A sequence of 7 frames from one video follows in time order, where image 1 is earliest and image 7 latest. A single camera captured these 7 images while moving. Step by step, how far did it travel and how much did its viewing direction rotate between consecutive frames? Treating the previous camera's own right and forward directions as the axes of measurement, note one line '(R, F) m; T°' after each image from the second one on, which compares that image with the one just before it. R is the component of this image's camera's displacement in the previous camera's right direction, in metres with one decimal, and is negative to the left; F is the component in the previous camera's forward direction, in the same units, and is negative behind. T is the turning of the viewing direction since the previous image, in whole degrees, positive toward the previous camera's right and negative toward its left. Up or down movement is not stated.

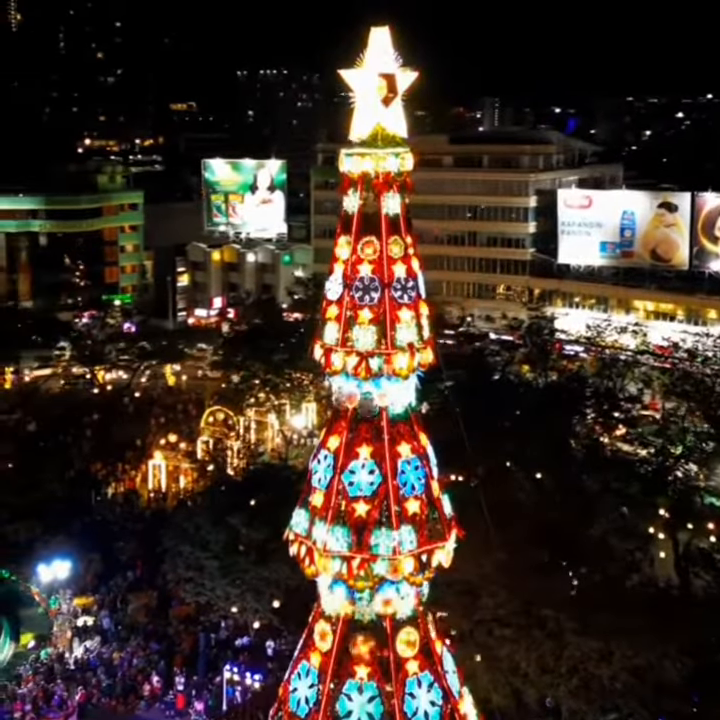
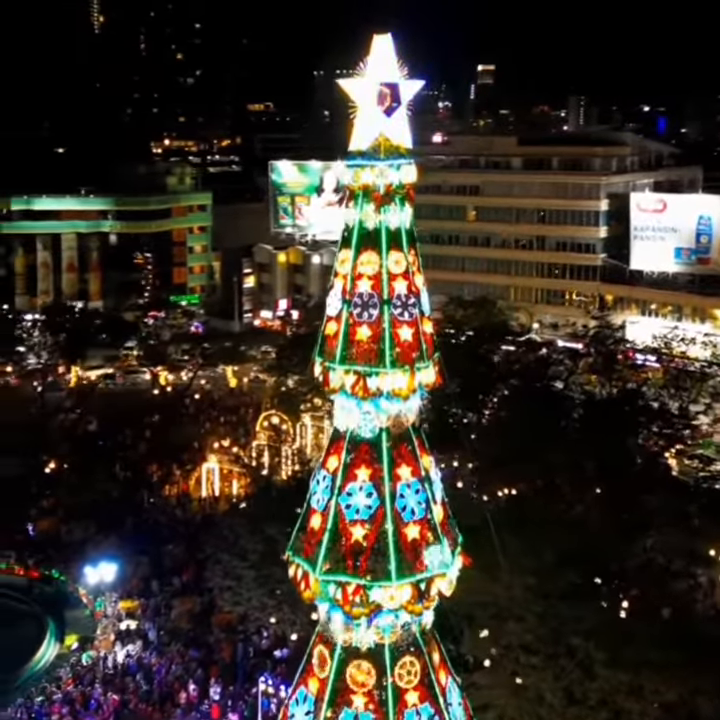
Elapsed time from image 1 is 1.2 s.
(+1.3, +0.6) m; -5°
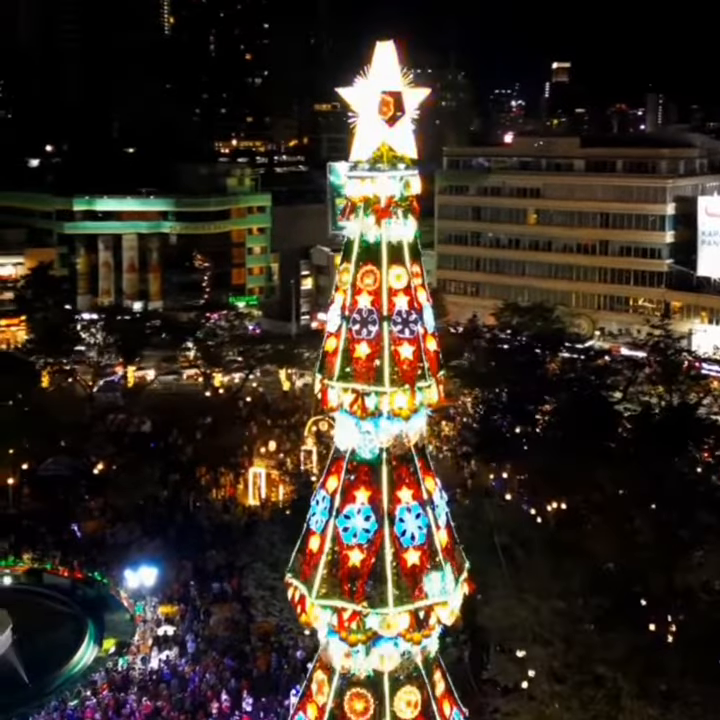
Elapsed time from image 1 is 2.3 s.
(+1.1, +0.5) m; -5°
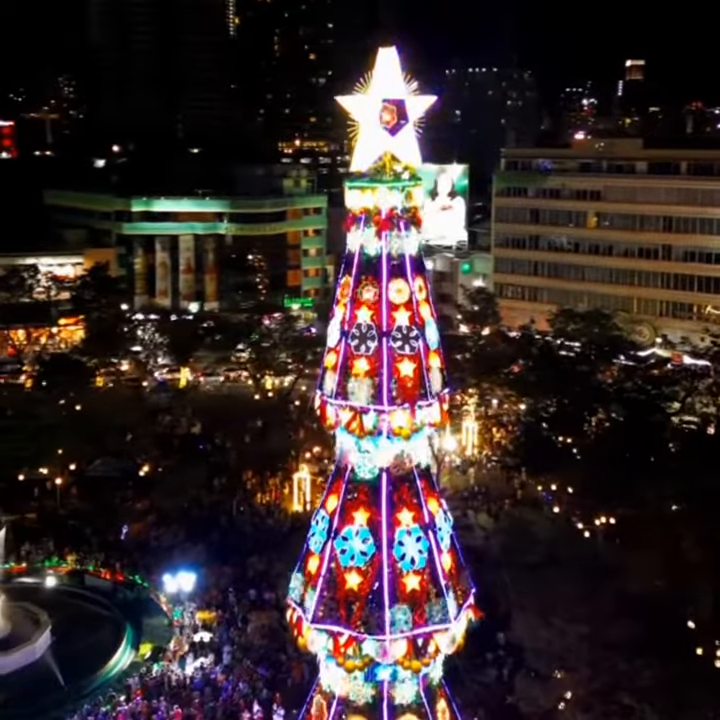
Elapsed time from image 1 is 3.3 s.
(+1.0, +0.5) m; -4°
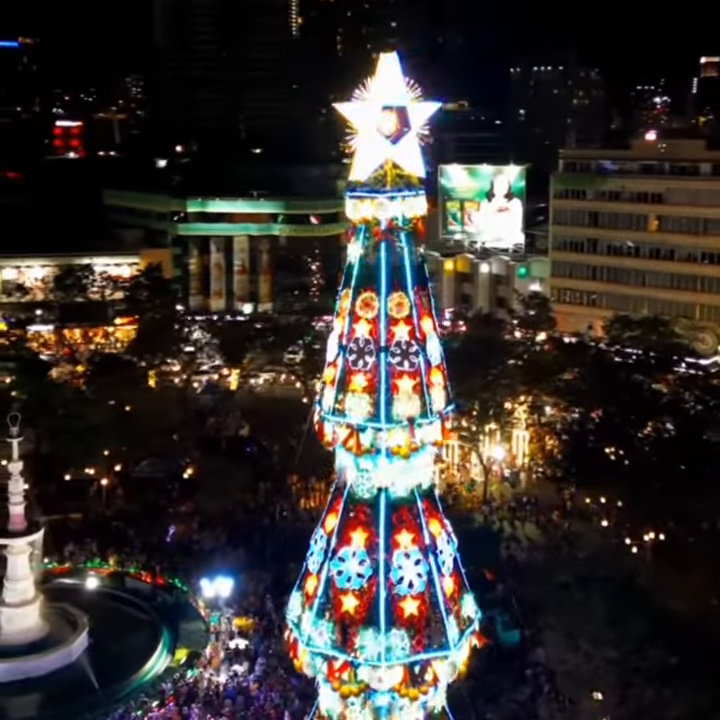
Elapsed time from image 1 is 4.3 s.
(+0.9, +0.5) m; -4°
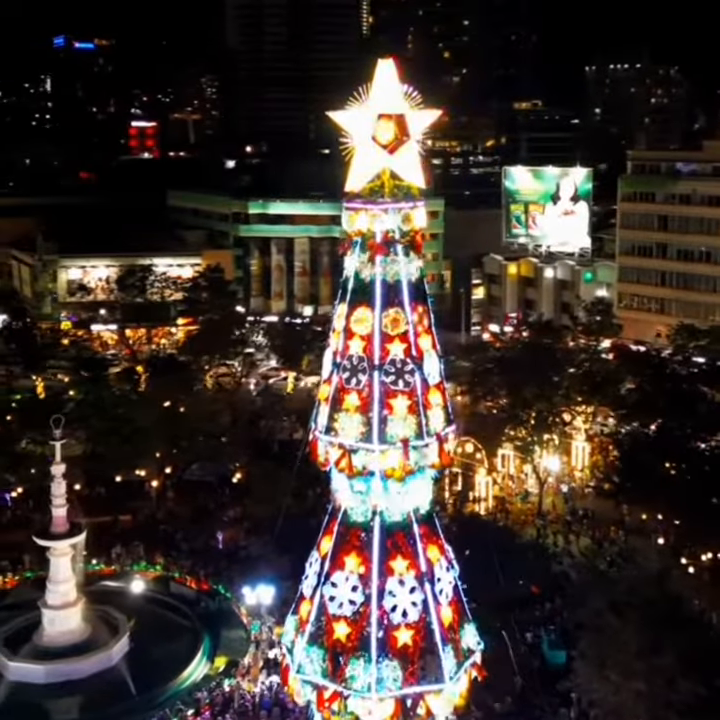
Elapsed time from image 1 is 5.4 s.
(+1.0, +0.6) m; -5°
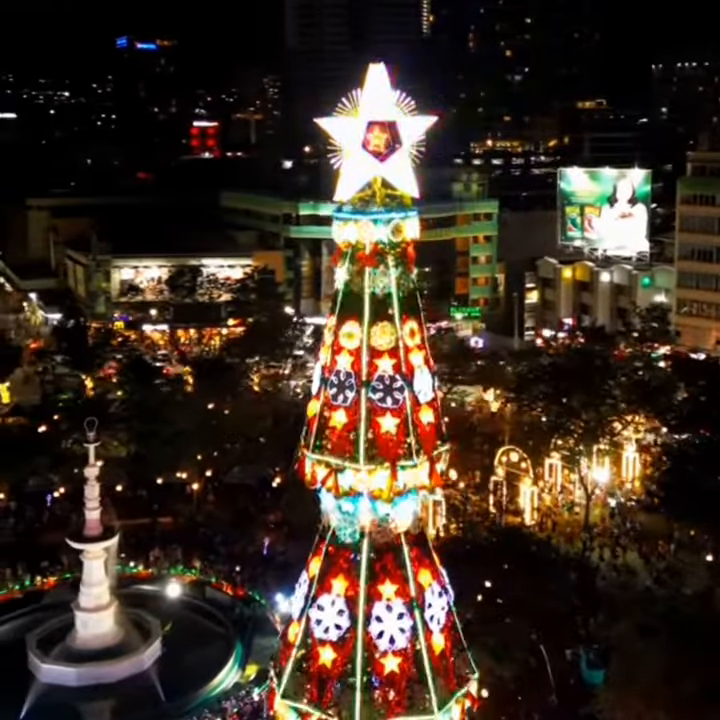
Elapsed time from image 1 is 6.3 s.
(+0.9, +0.6) m; -4°
